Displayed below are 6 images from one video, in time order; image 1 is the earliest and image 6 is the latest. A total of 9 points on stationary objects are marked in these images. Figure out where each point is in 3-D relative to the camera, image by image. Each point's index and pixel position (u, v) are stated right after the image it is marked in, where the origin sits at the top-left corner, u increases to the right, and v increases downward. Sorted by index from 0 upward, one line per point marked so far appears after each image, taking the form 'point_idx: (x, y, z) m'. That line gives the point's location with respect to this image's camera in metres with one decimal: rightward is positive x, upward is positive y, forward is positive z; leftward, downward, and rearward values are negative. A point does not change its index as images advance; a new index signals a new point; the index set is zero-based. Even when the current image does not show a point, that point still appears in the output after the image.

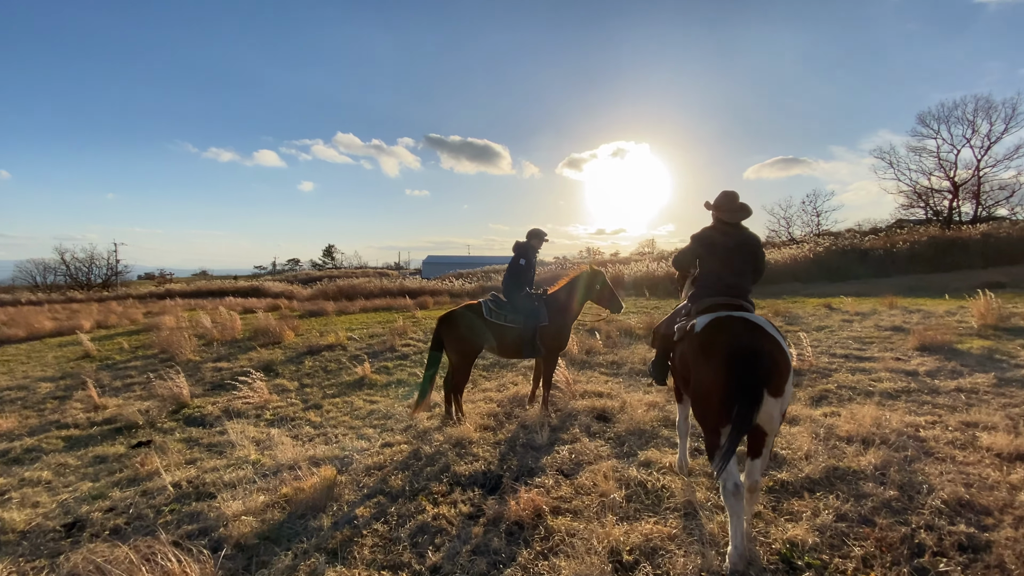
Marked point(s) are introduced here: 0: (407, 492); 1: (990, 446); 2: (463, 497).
0: (-1.0, -2.0, +4.6) m
1: (+4.7, -1.5, +4.7) m
2: (-0.5, -1.9, +4.5) m
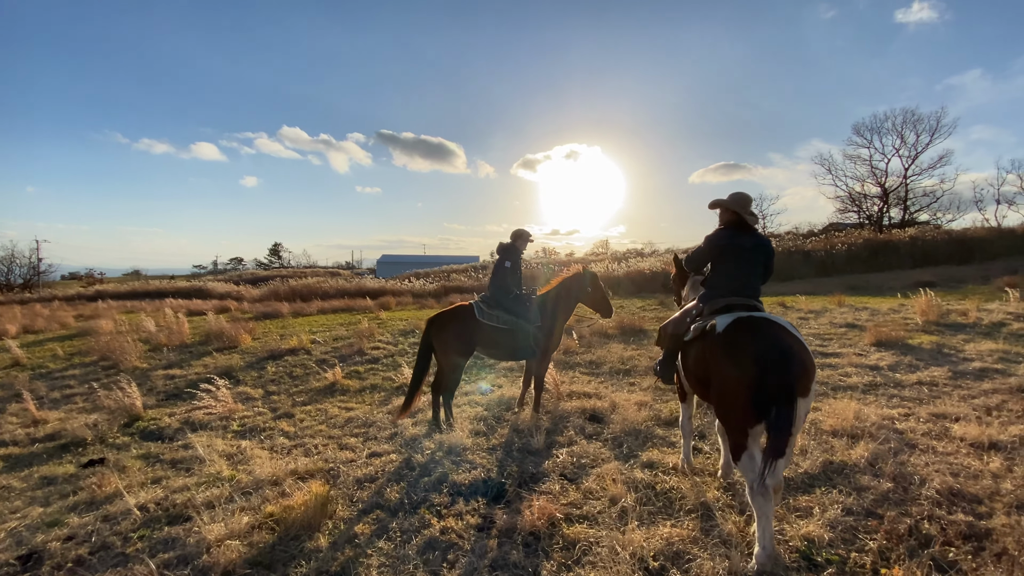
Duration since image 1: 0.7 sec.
0: (-0.9, -2.0, +4.4) m
1: (+4.7, -1.5, +5.0) m
2: (-0.4, -1.9, +4.3) m
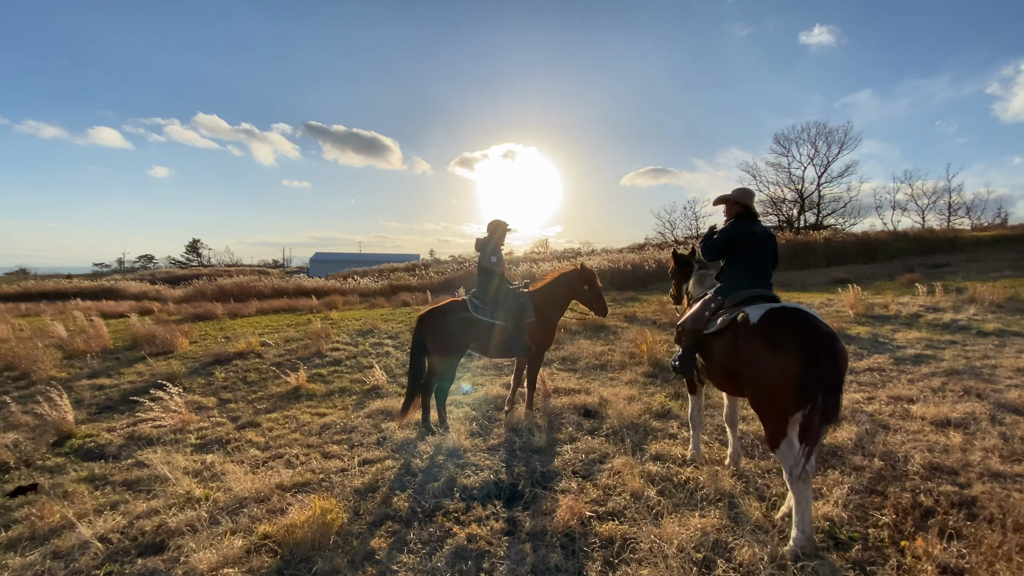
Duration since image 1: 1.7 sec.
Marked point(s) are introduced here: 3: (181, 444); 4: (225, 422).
0: (-0.8, -1.9, +4.1) m
1: (+4.7, -1.4, +5.5) m
2: (-0.2, -1.9, +4.1) m
3: (-3.9, -1.9, +5.8) m
4: (-3.9, -1.8, +6.6) m
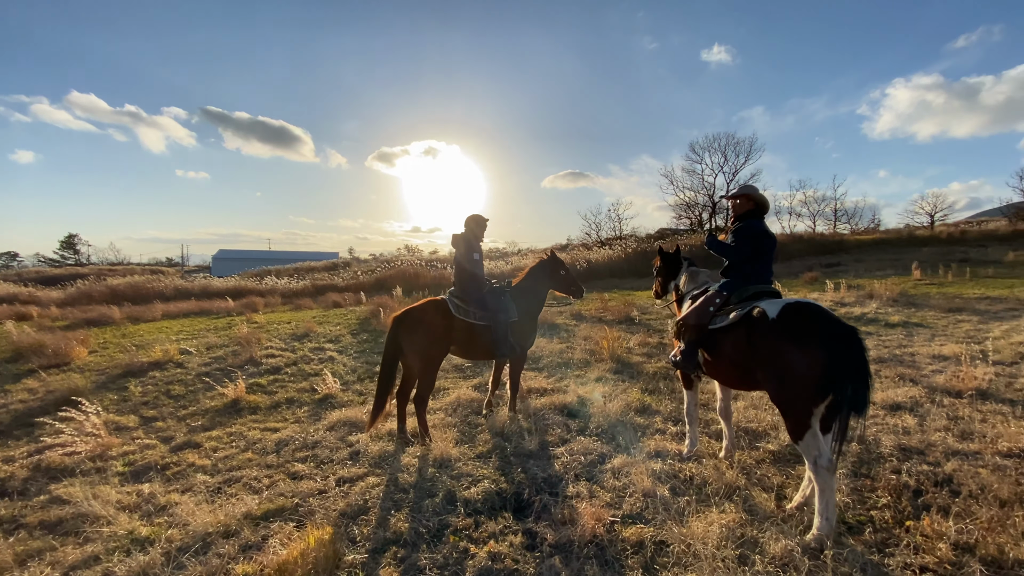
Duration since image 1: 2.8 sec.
0: (-0.7, -1.9, +3.7) m
1: (+4.5, -1.4, +6.0) m
2: (-0.1, -1.9, +3.8) m
3: (-4.0, -1.9, +4.8) m
4: (-4.1, -1.8, +5.6) m
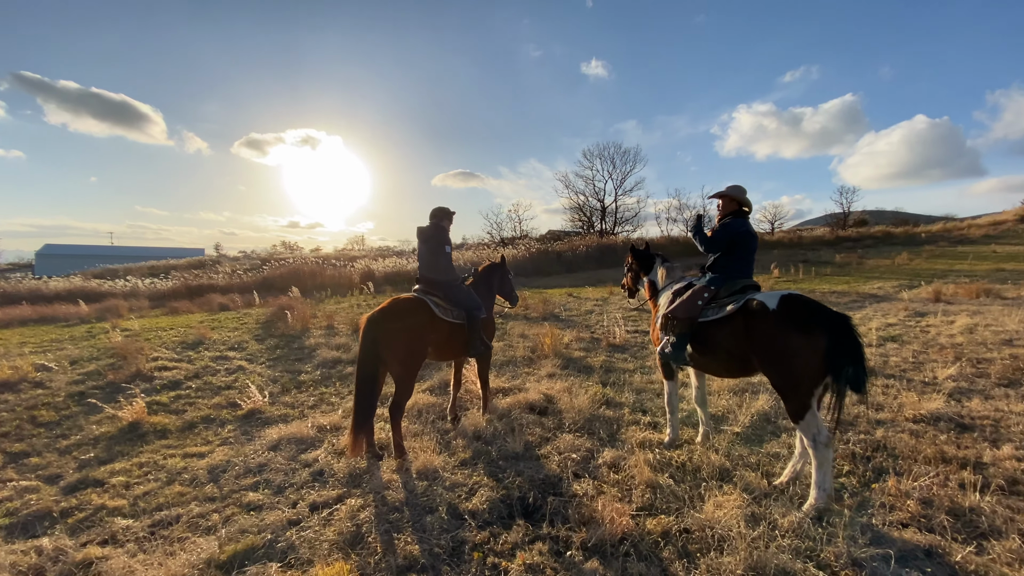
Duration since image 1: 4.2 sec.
0: (-0.5, -1.9, +3.4) m
1: (+4.0, -1.3, +6.8) m
2: (+0.1, -1.8, +3.6) m
3: (-4.0, -1.9, +3.6) m
4: (-4.3, -1.8, +4.4) m
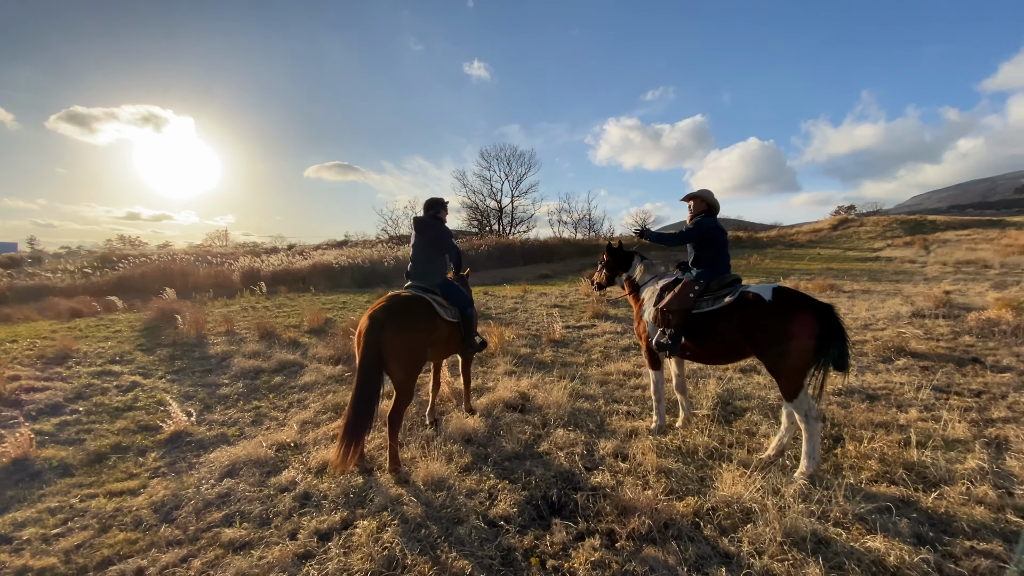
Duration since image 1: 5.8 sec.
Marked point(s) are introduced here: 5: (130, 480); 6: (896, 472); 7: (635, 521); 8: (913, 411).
0: (-0.1, -1.8, +3.2) m
1: (+3.4, -1.2, +7.6) m
2: (+0.4, -1.8, +3.5) m
3: (-3.6, -1.8, +2.6) m
4: (-4.0, -1.8, +3.2) m
5: (-3.5, -1.7, +4.4) m
6: (+3.4, -1.6, +4.2) m
7: (+0.9, -1.7, +3.6) m
8: (+4.5, -1.4, +5.5) m
